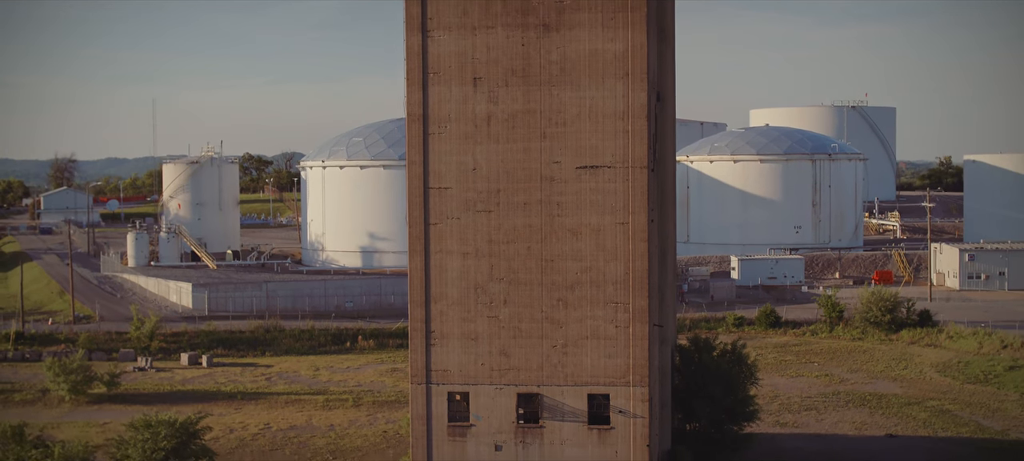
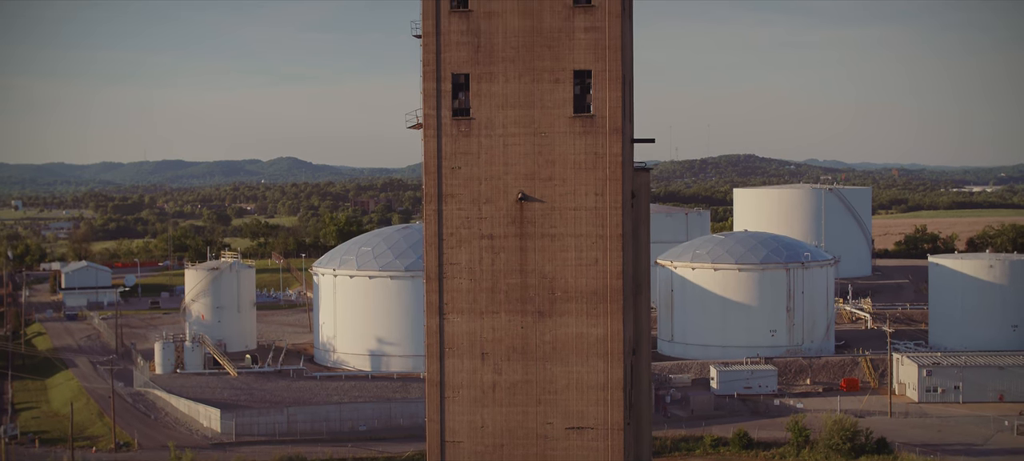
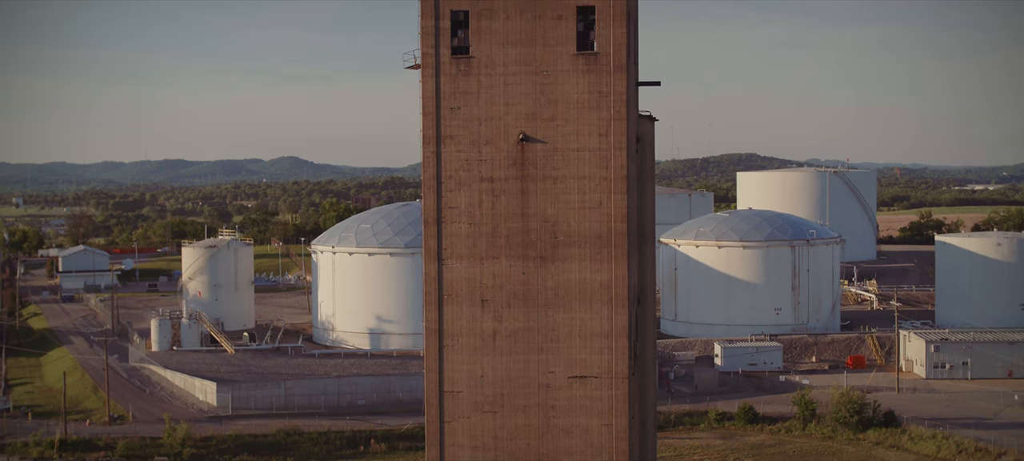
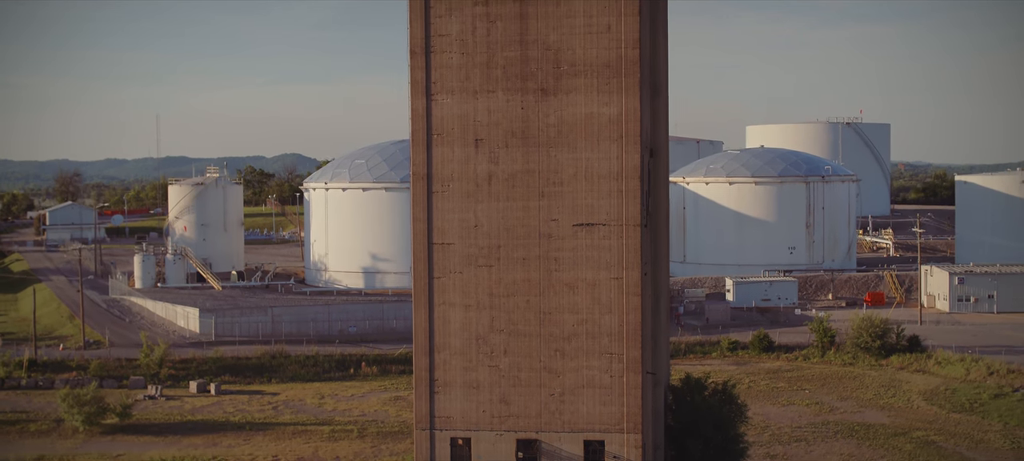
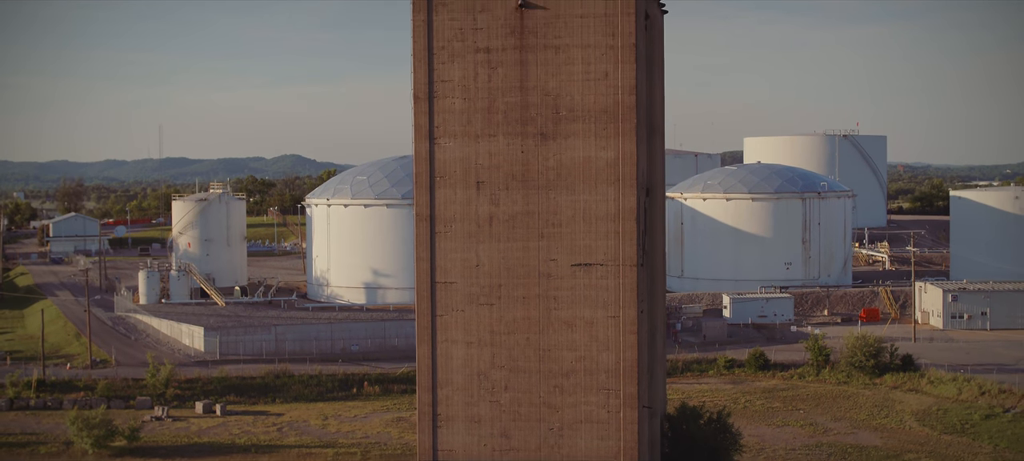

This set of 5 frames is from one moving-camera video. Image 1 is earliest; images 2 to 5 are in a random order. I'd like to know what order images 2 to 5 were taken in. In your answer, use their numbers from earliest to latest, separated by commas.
4, 5, 3, 2
